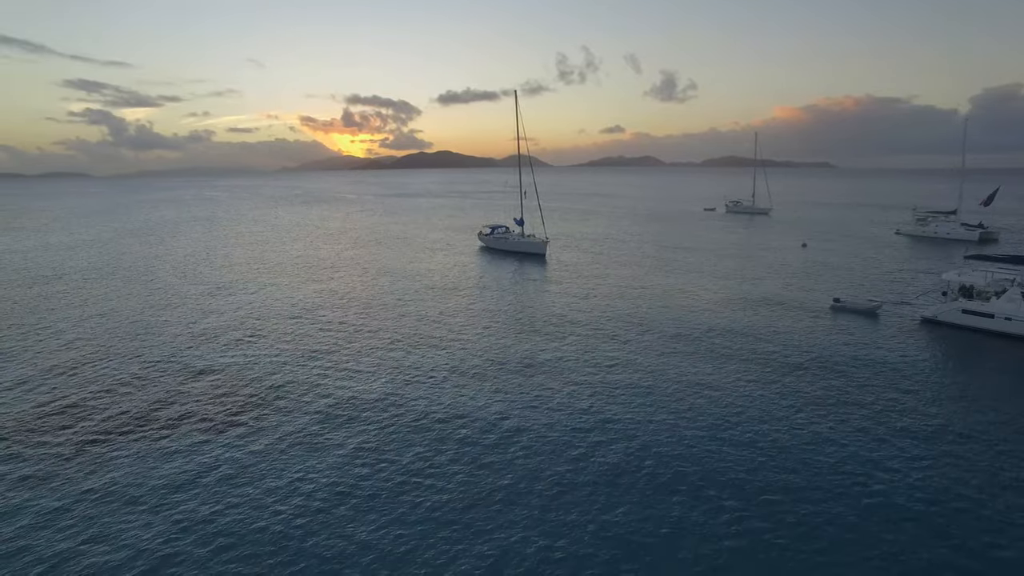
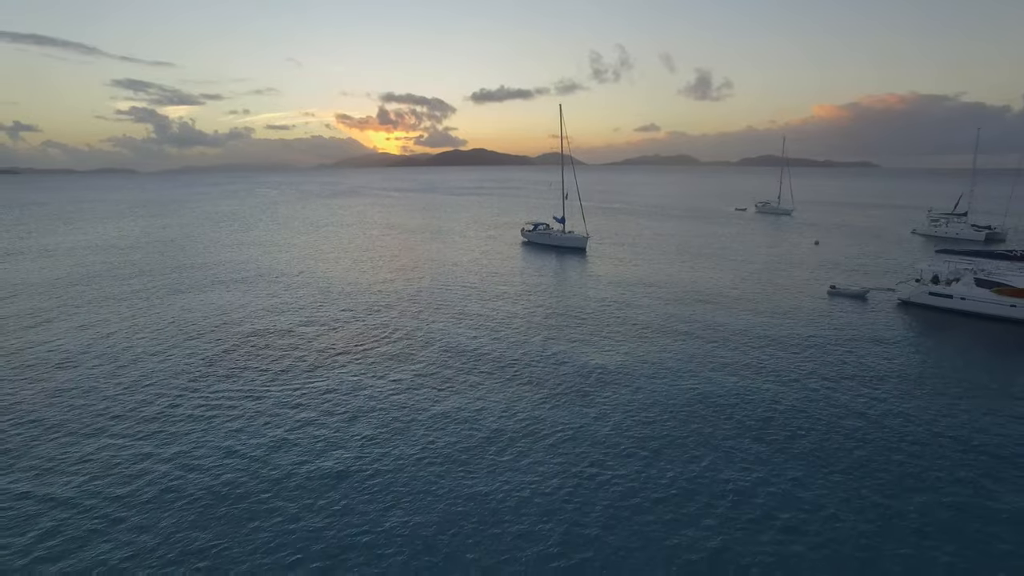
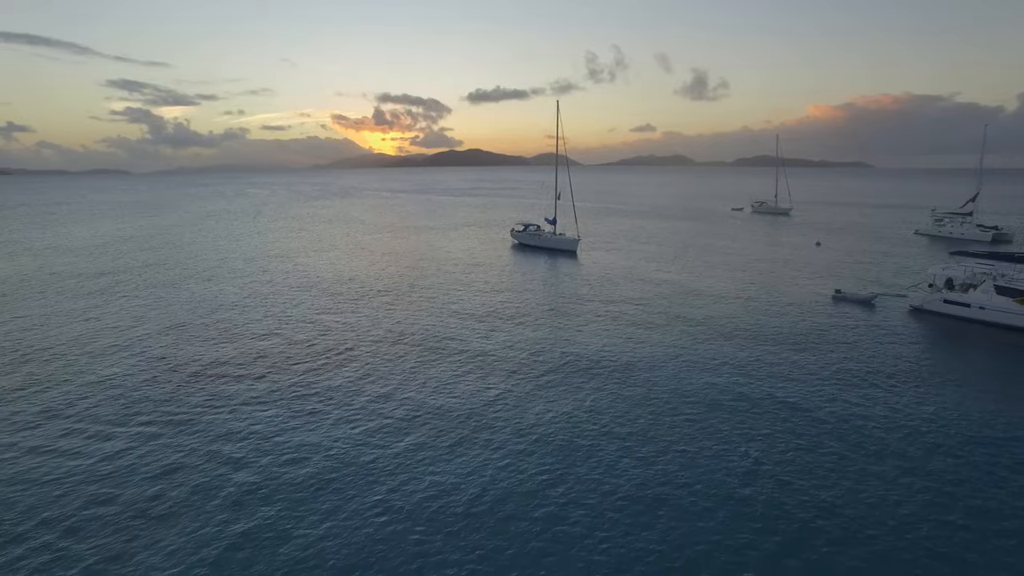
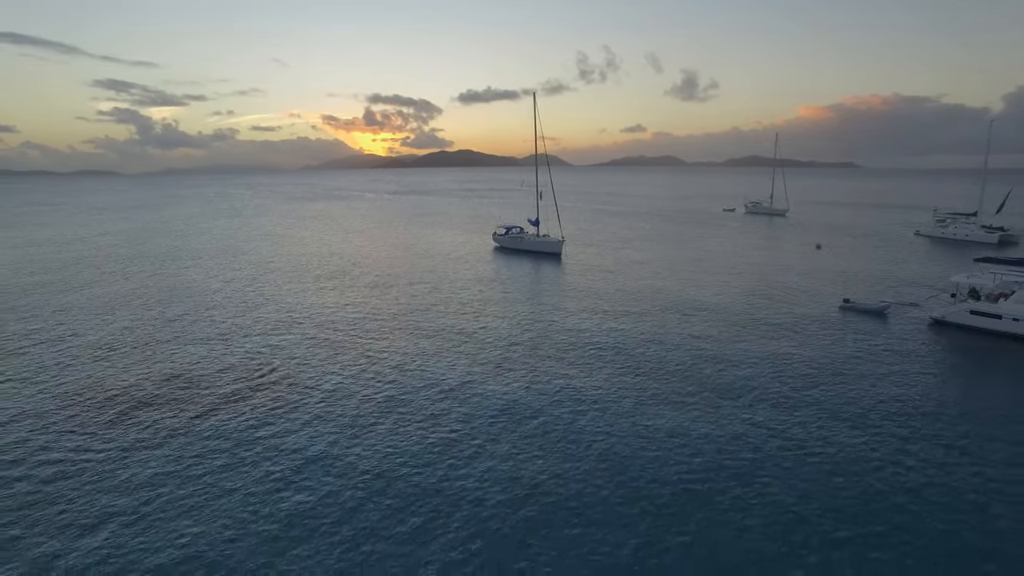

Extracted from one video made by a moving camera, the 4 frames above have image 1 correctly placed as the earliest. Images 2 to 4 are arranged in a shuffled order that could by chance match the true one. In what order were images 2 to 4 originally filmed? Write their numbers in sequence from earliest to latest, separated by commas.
4, 3, 2
